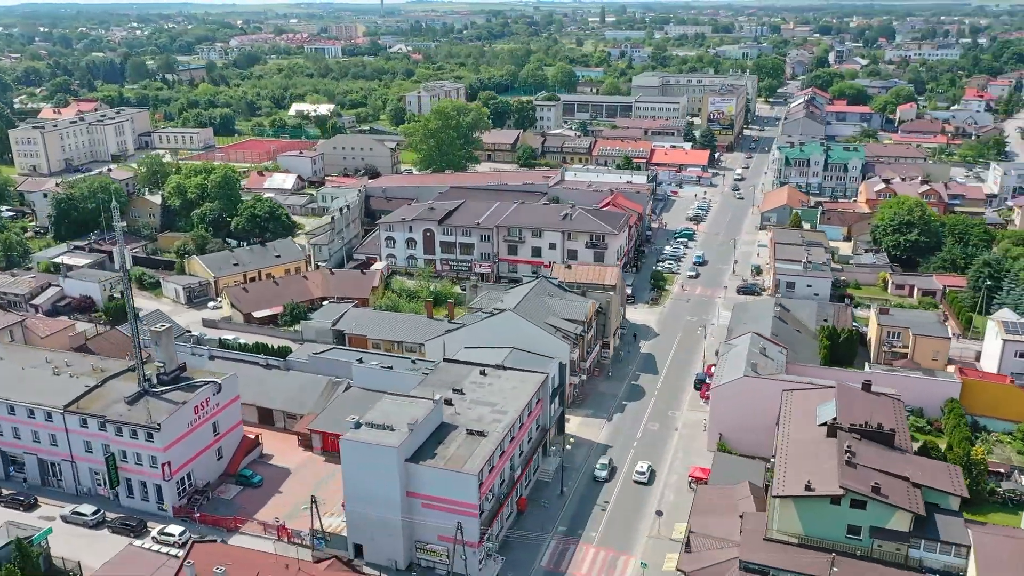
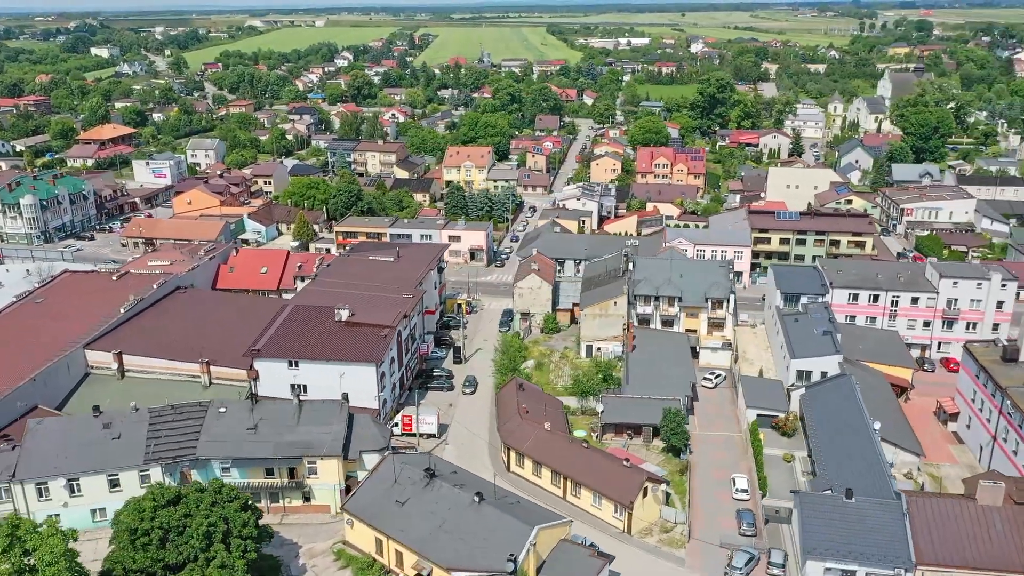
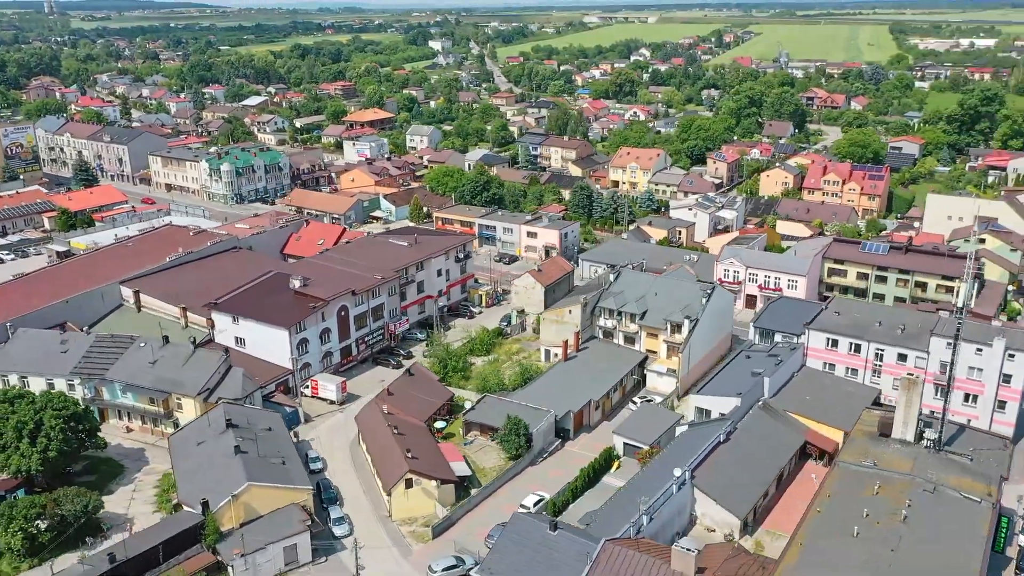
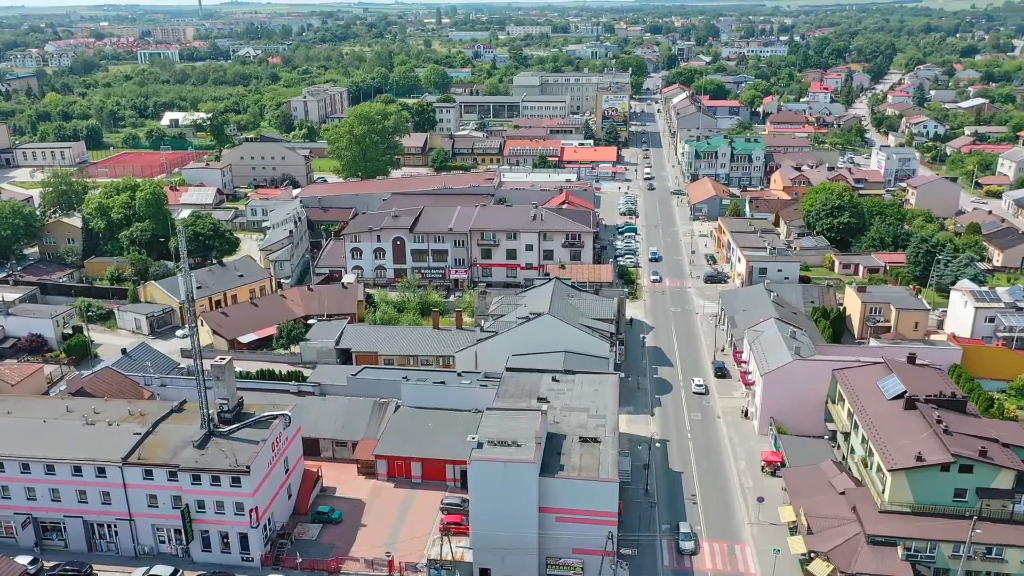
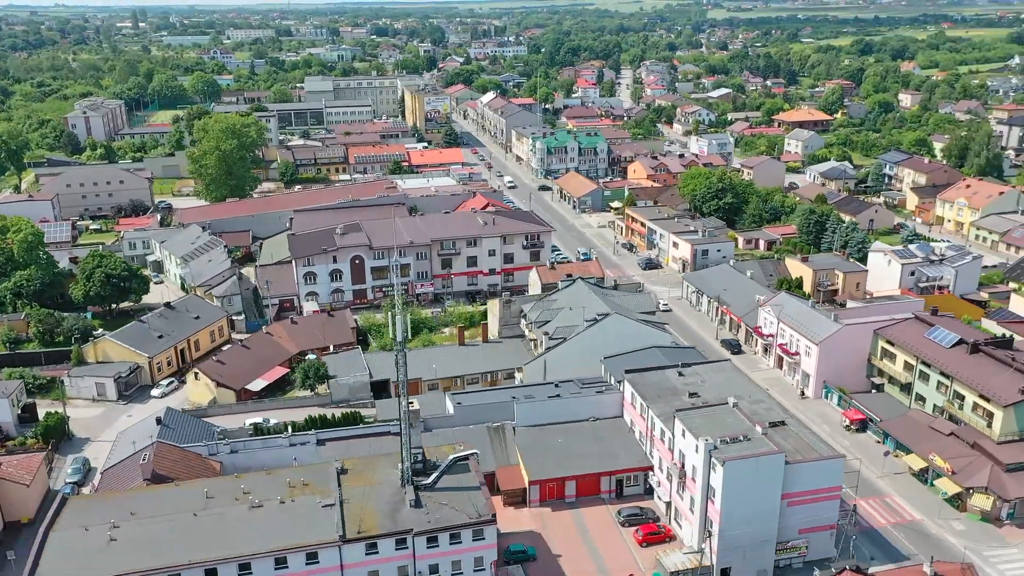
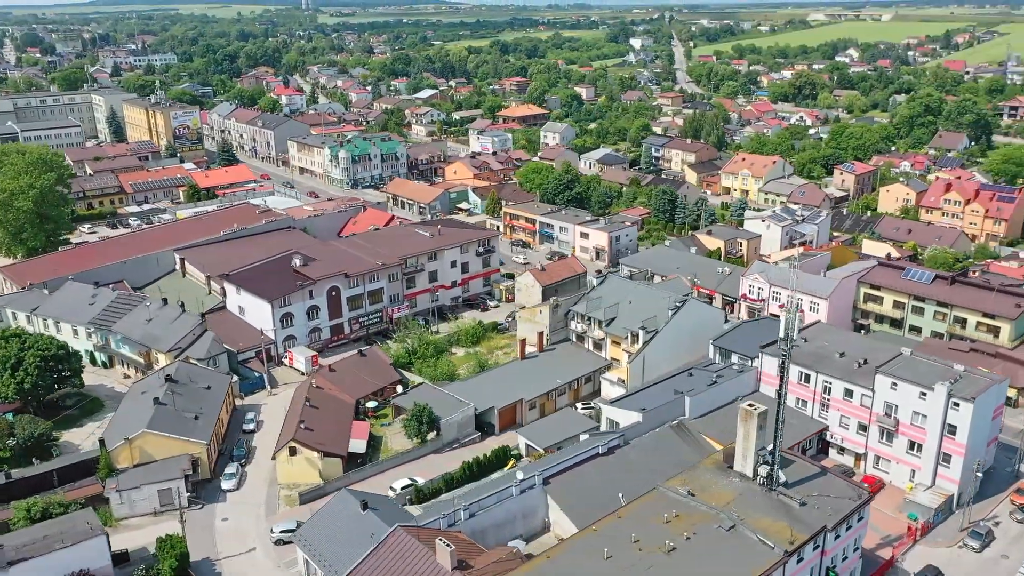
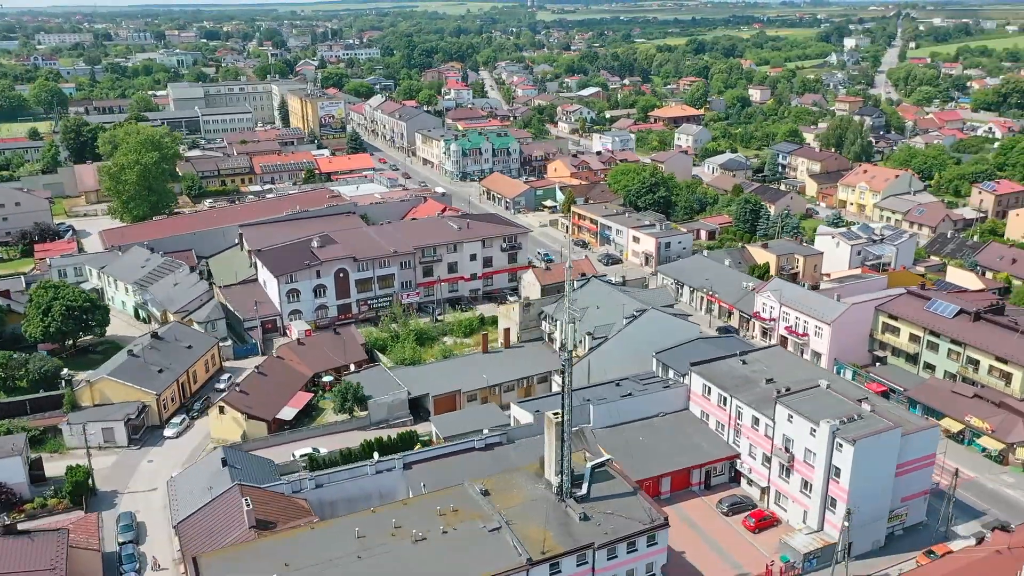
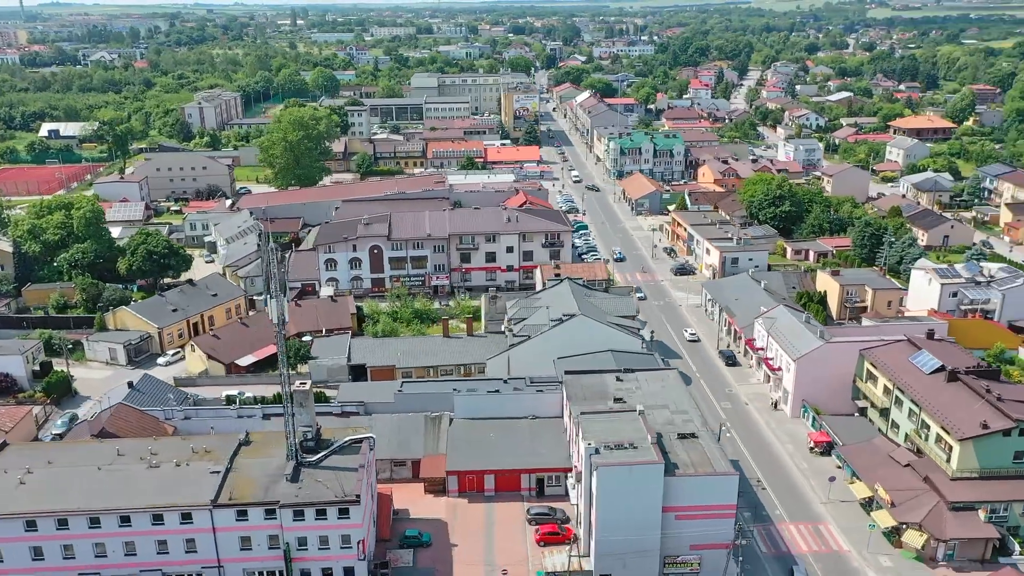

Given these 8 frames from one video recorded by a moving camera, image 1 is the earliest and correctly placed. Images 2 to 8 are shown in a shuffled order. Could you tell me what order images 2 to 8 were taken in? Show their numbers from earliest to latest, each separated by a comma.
4, 8, 5, 7, 6, 3, 2
